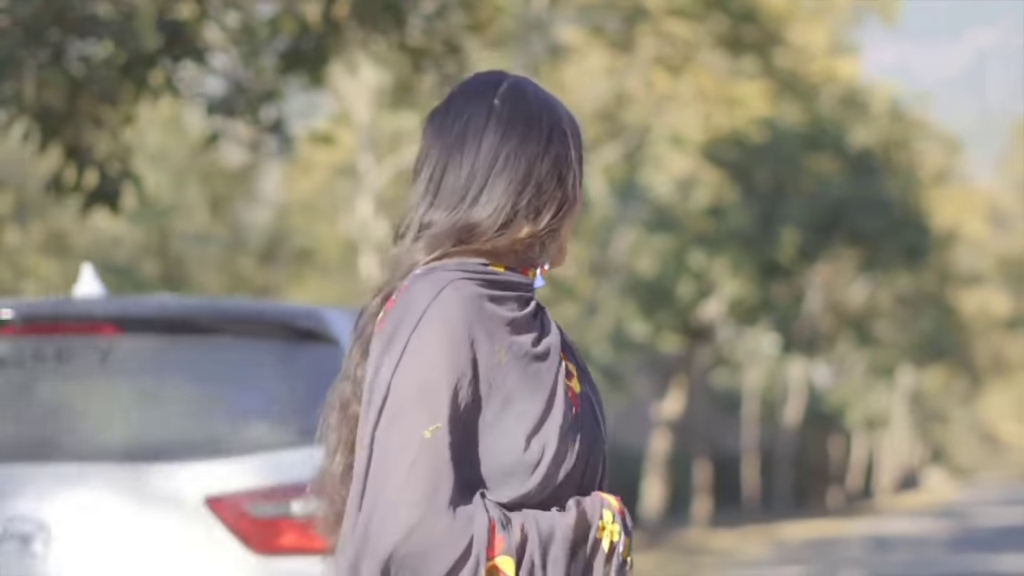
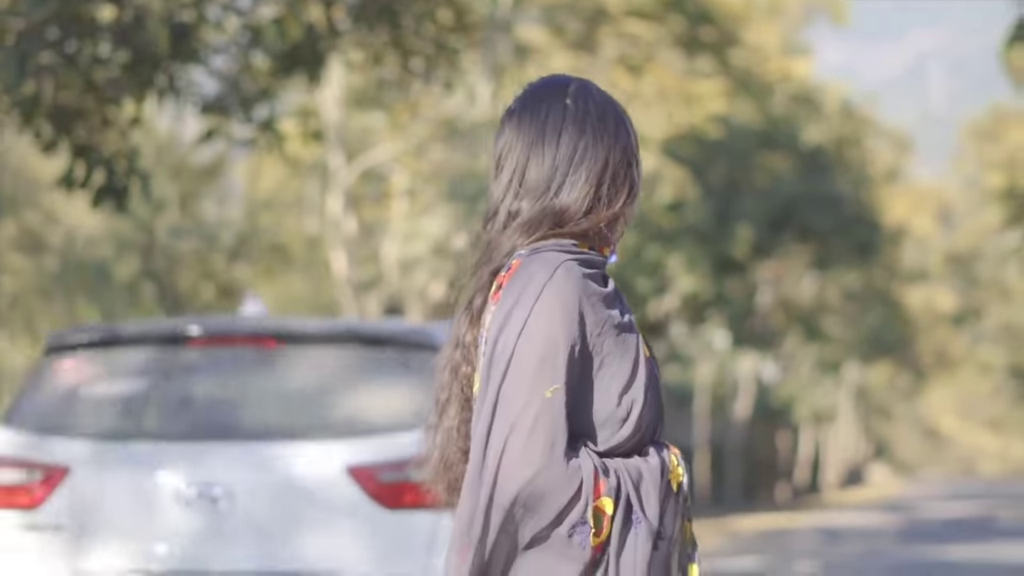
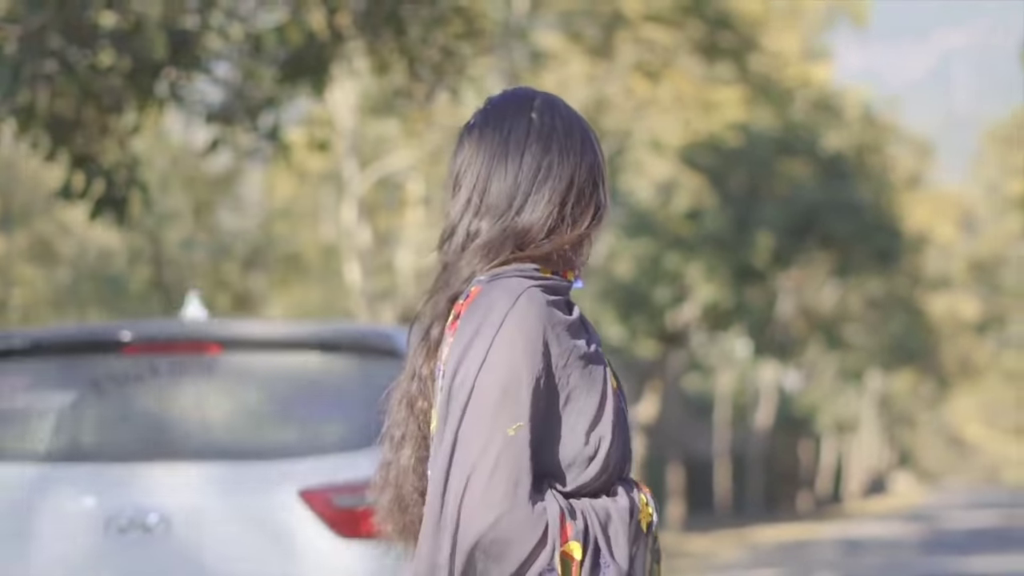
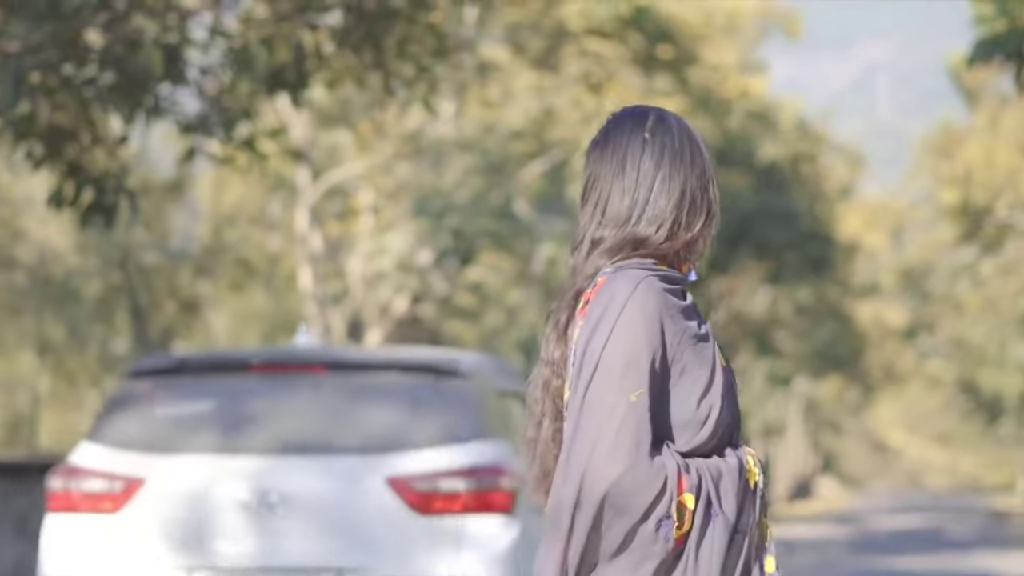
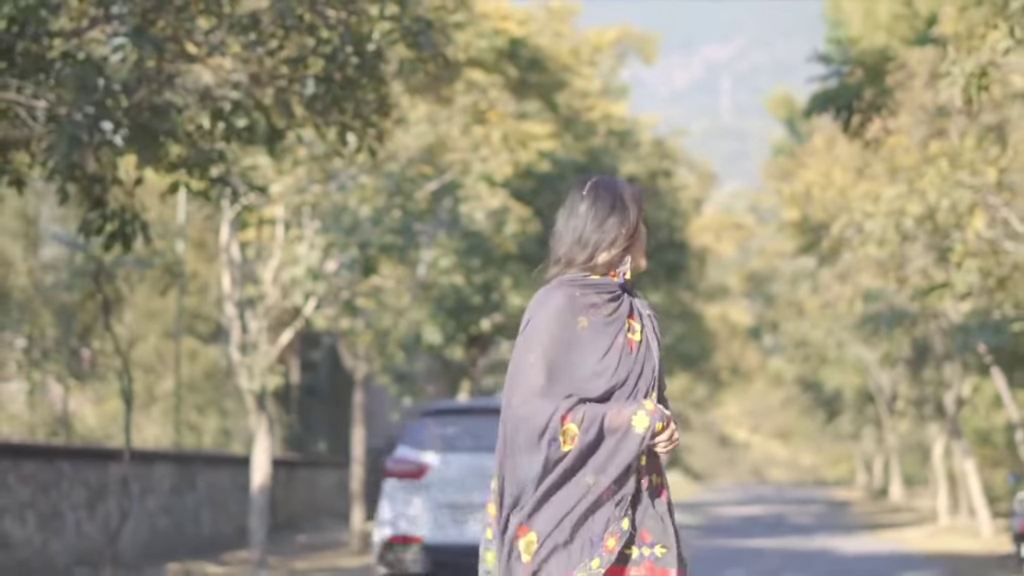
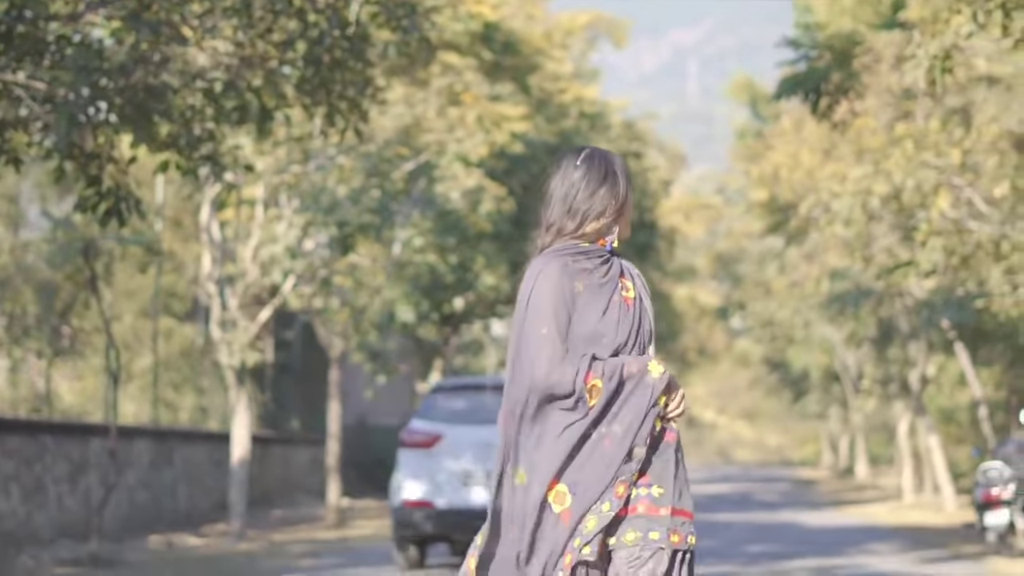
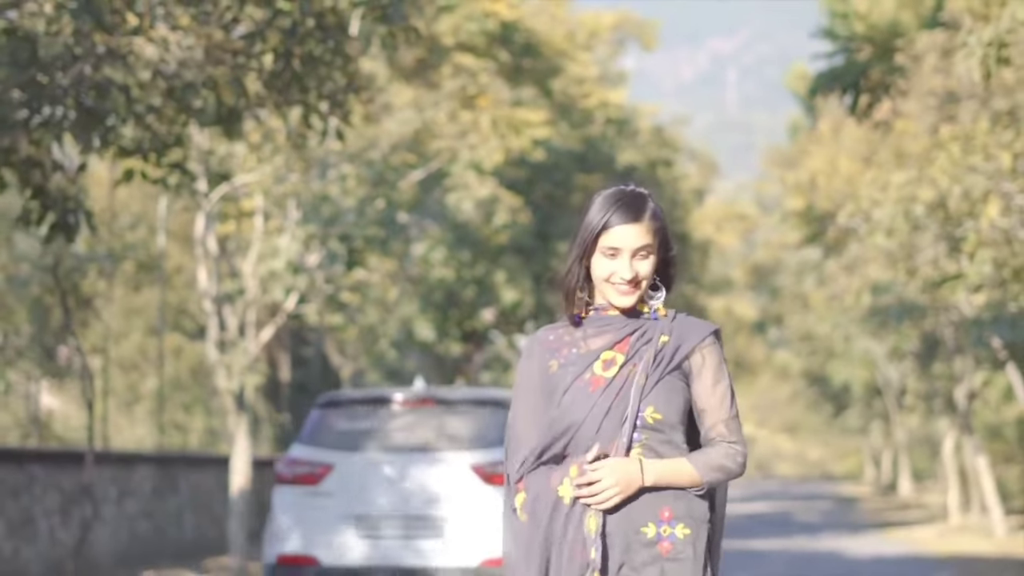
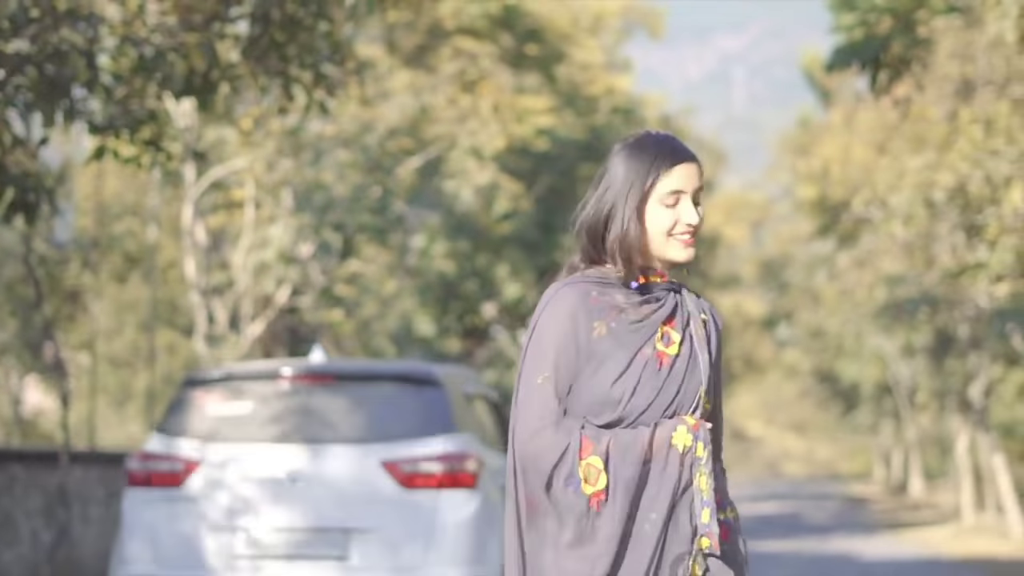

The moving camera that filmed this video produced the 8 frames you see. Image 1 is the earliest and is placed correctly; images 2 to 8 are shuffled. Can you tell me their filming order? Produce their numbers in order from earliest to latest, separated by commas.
3, 2, 4, 8, 7, 5, 6
